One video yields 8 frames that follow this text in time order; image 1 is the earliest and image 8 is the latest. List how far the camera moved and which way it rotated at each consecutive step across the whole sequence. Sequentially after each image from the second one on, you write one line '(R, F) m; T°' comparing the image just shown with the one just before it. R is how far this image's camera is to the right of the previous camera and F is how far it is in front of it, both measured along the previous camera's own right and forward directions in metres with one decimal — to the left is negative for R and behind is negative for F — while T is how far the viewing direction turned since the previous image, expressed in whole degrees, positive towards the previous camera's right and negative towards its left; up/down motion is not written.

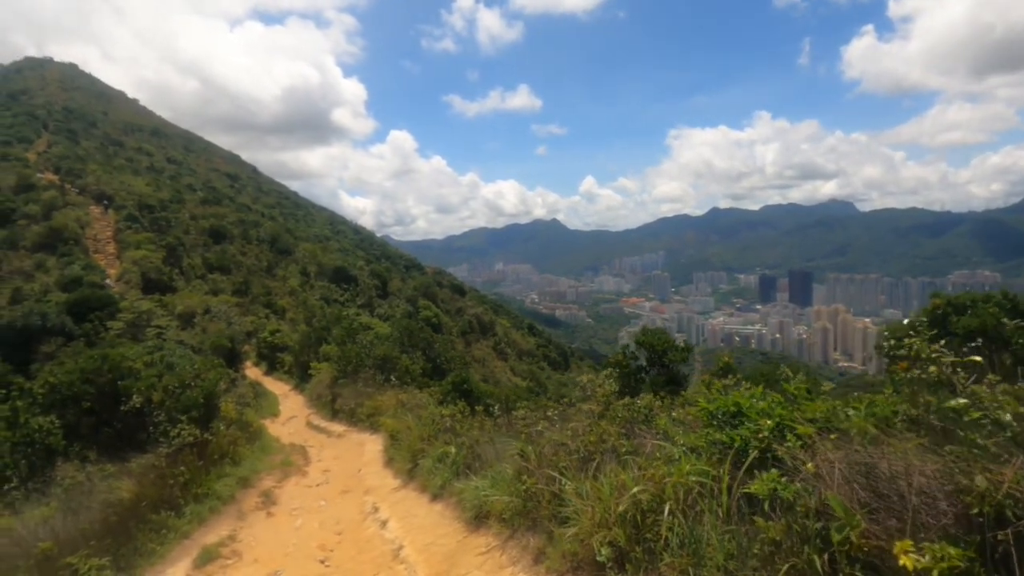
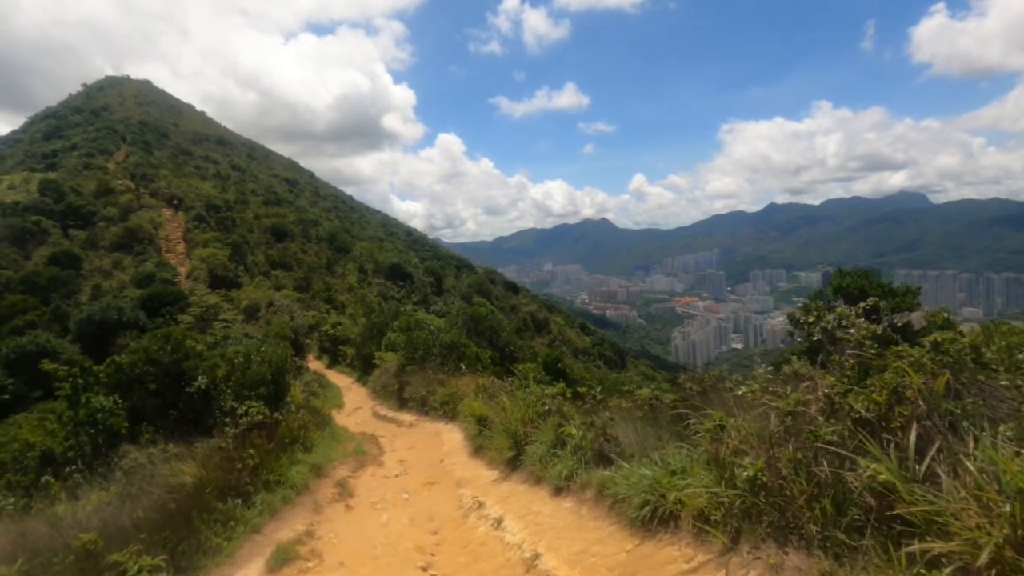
(-0.6, +1.1) m; -5°
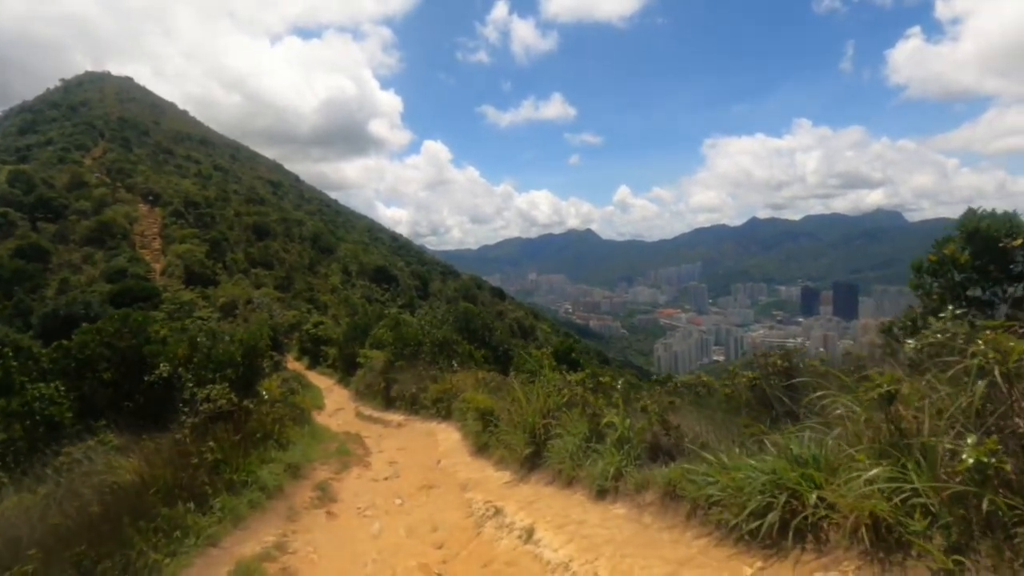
(-0.3, +1.0) m; +1°
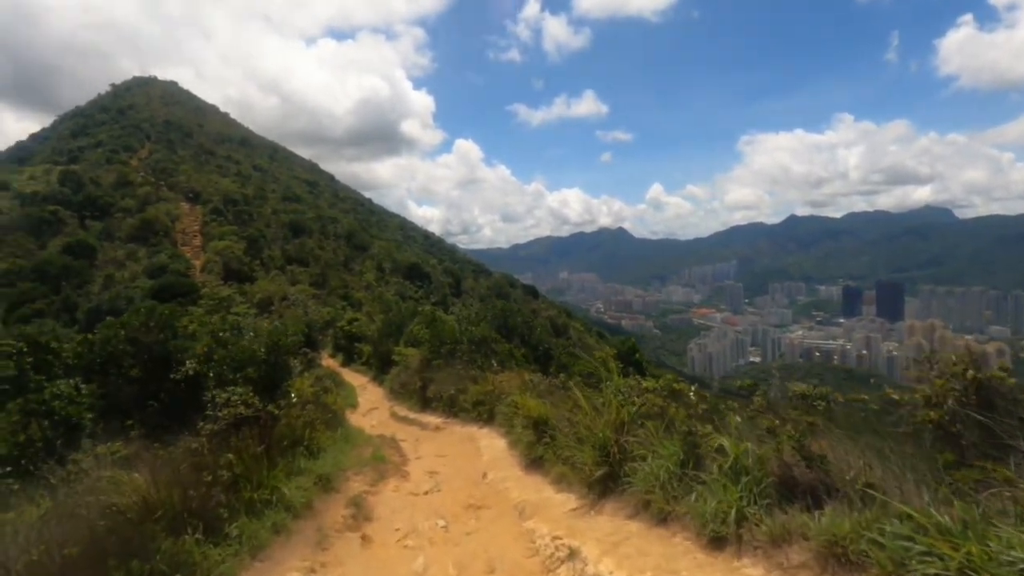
(-0.2, +0.8) m; -3°
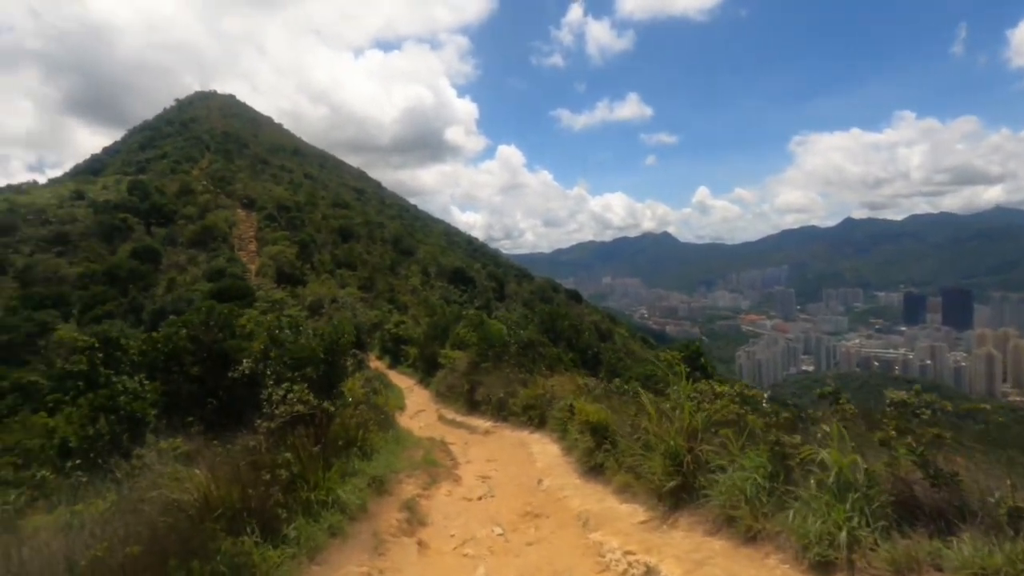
(-0.1, +0.2) m; -4°
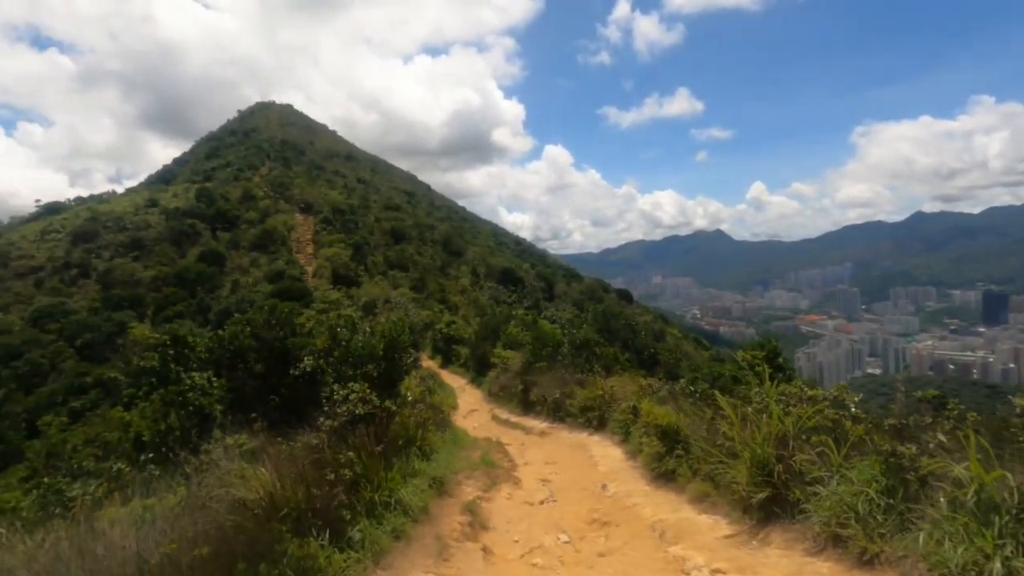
(-0.1, +0.2) m; -4°
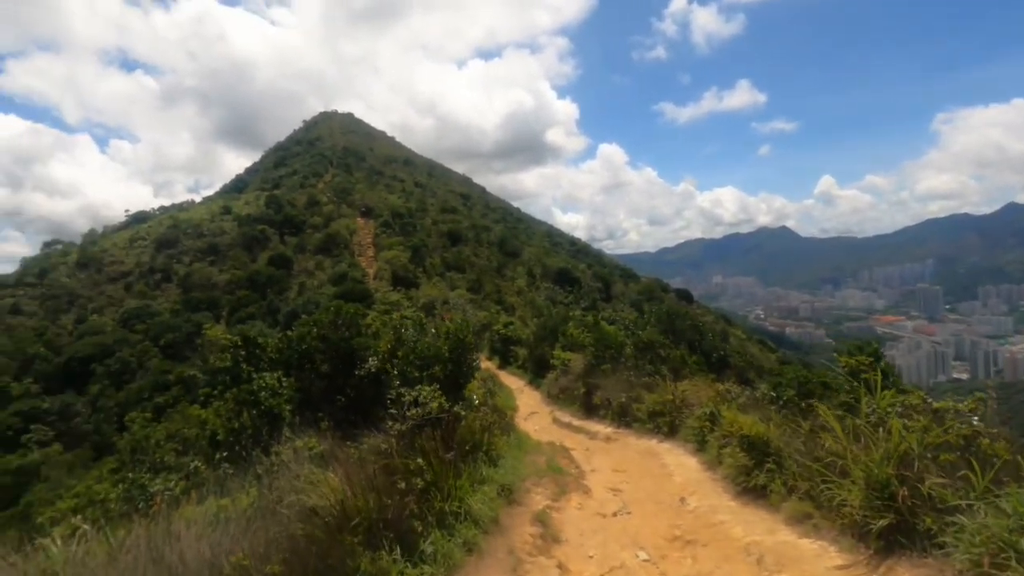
(-0.1, +0.3) m; -5°
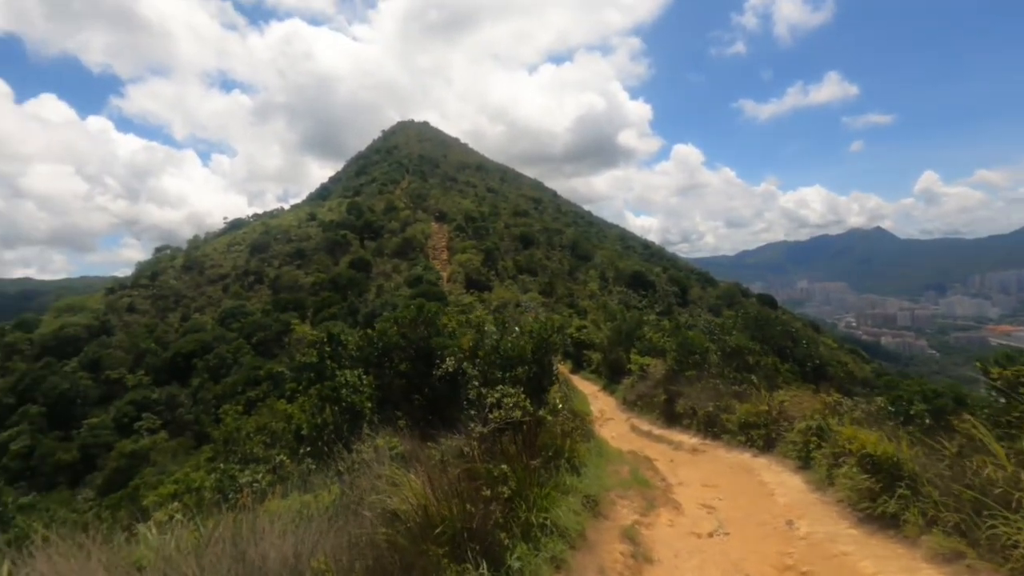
(-0.1, +0.3) m; -6°
